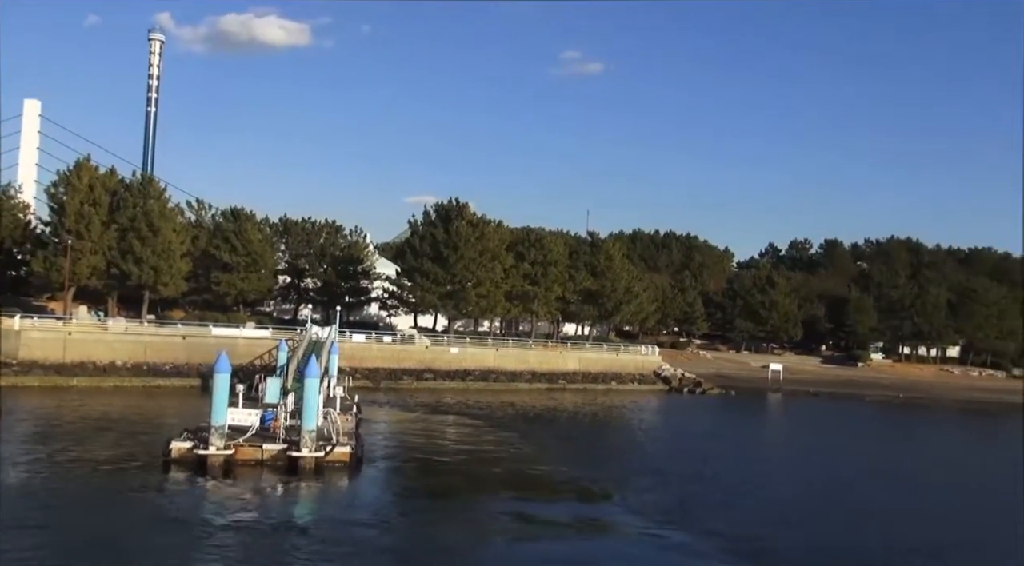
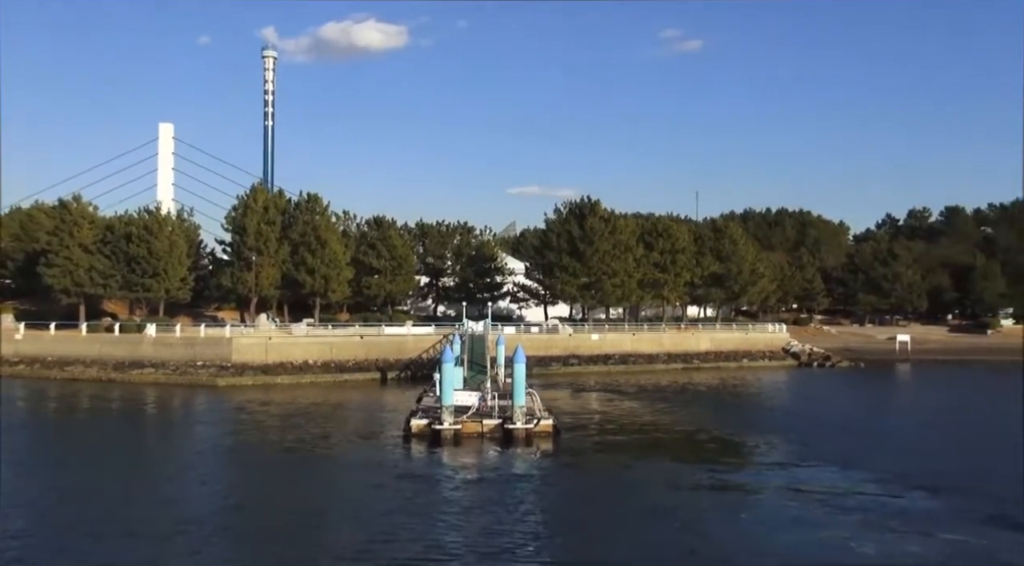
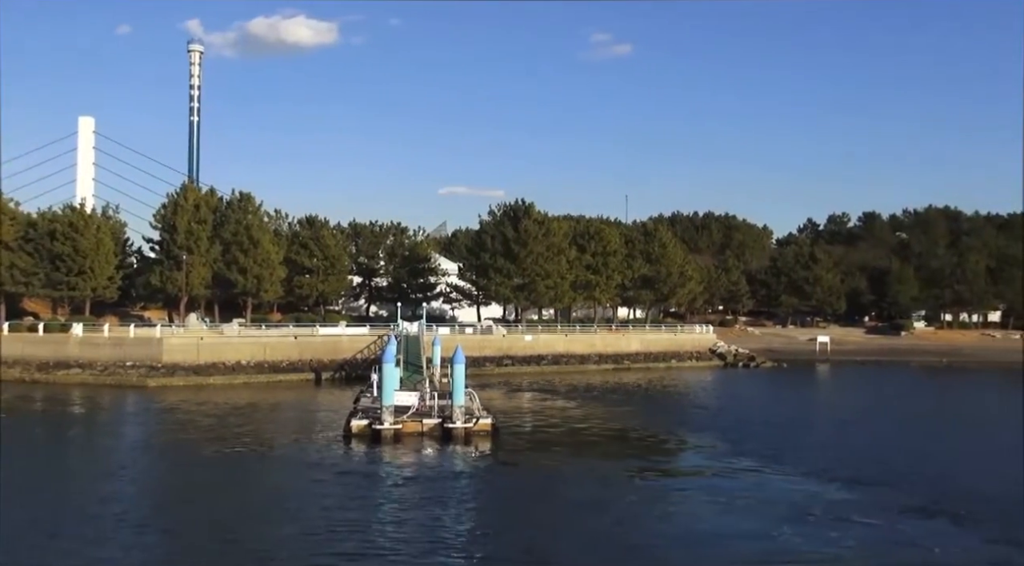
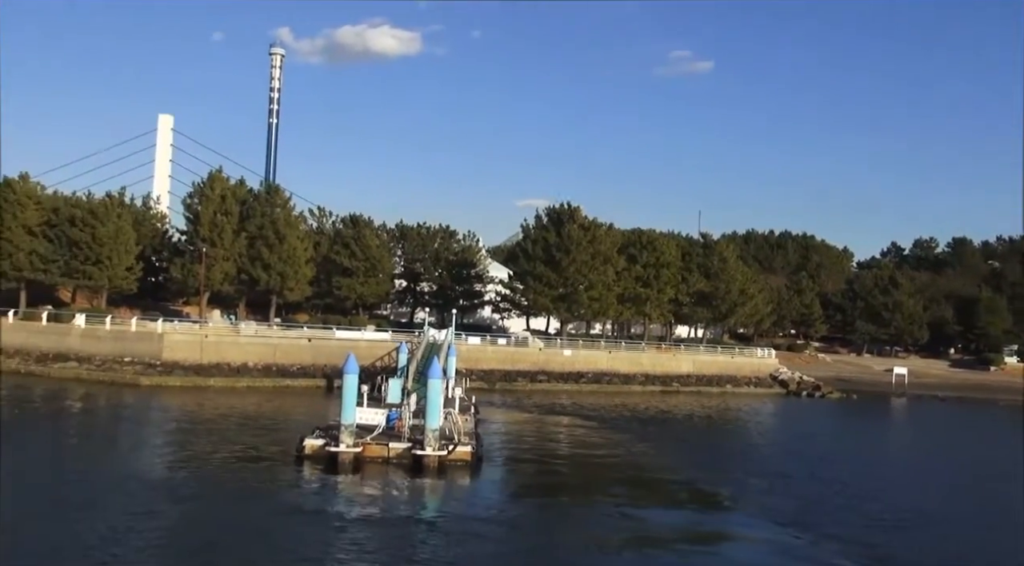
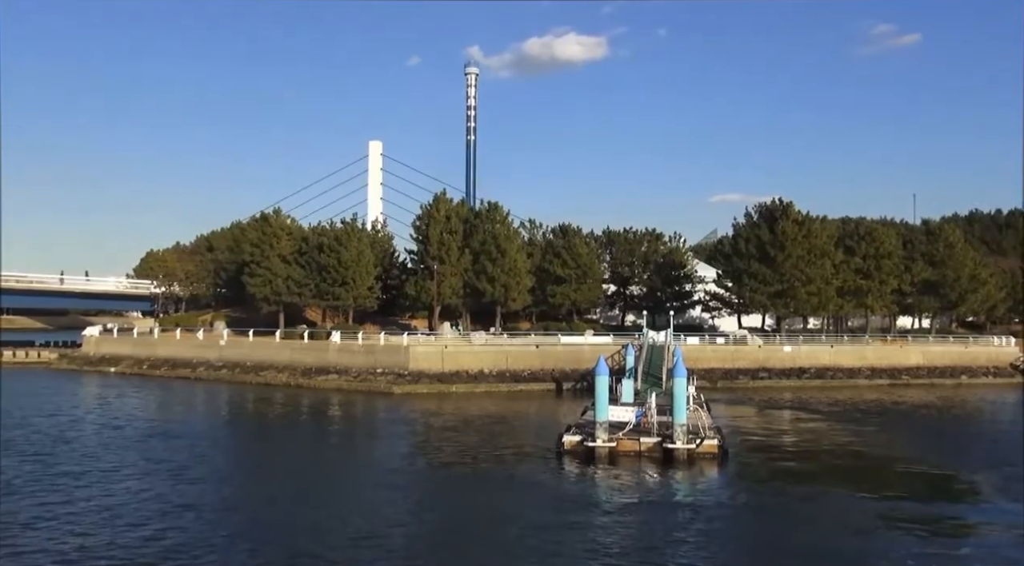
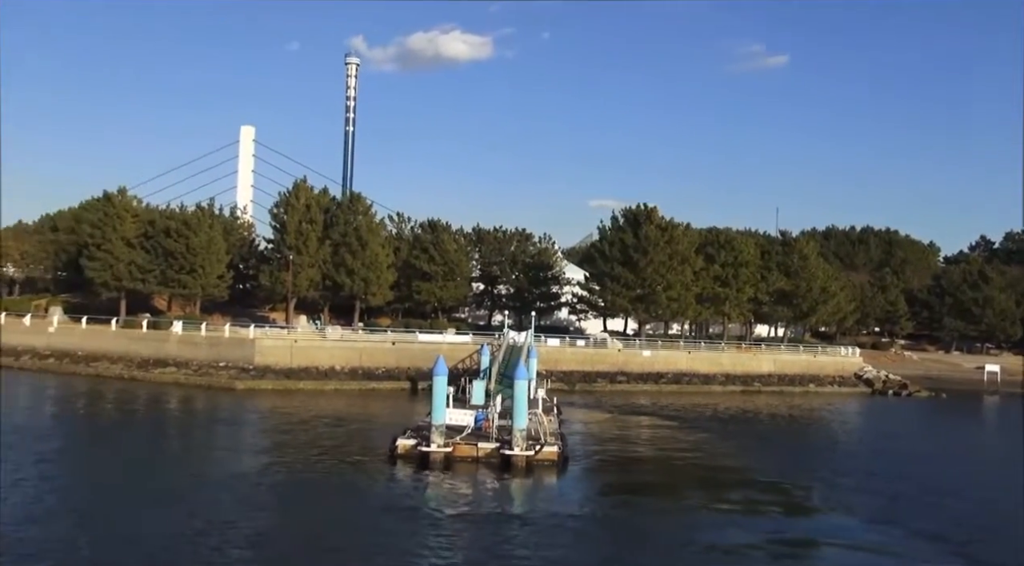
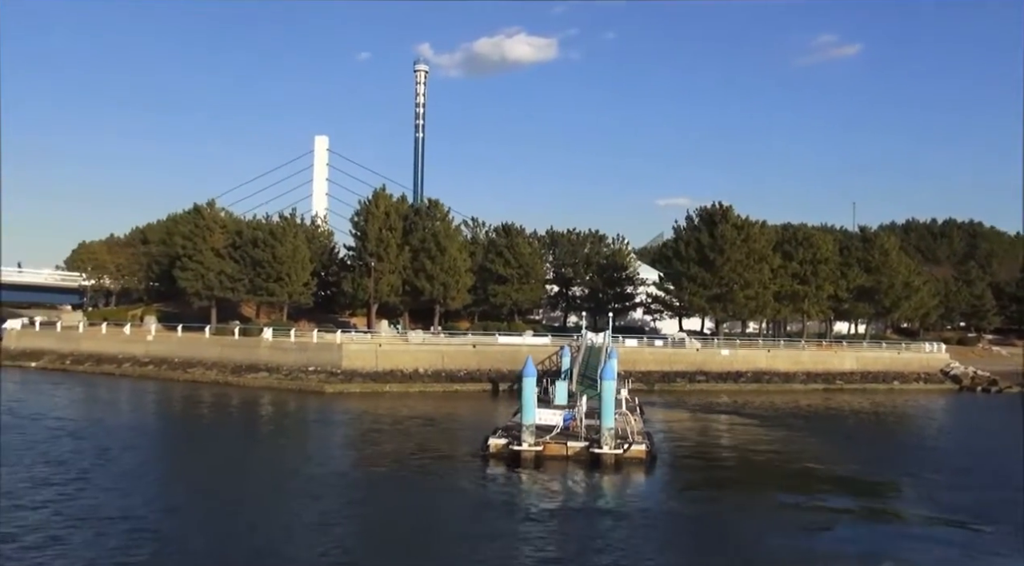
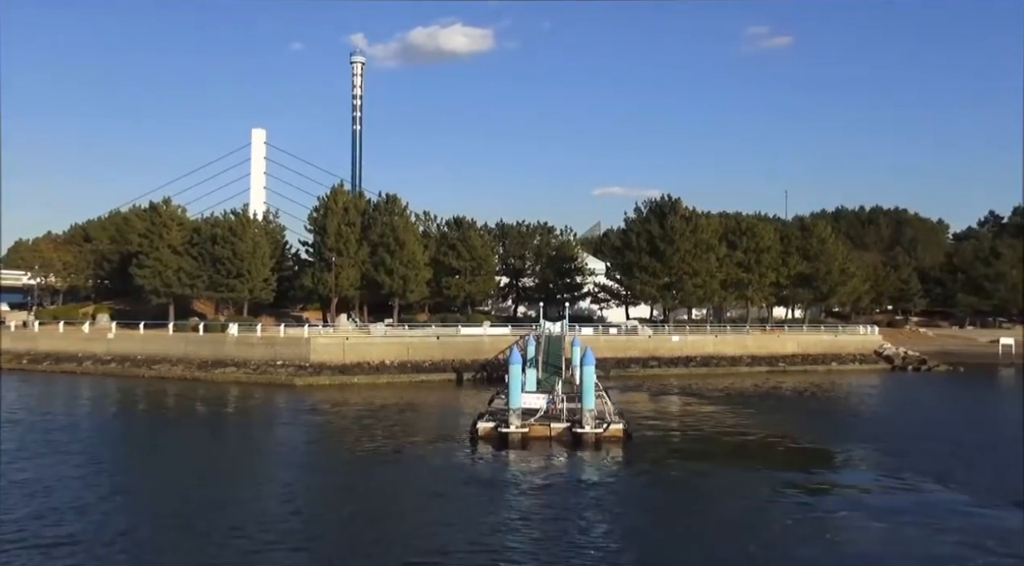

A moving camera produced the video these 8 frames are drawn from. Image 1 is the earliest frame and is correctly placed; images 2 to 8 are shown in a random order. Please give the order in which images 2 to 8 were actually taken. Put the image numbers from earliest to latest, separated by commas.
4, 6, 7, 5, 8, 2, 3
